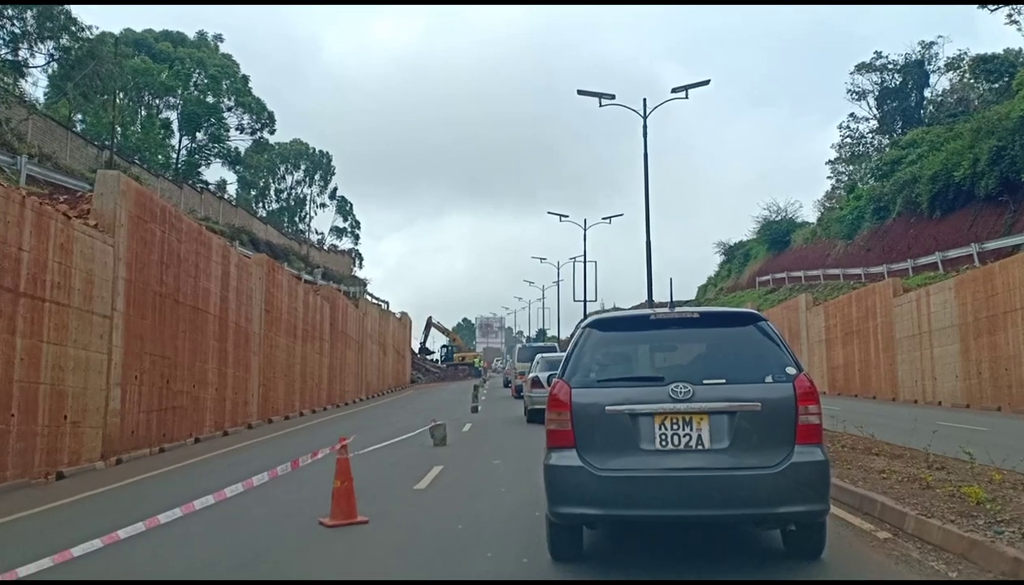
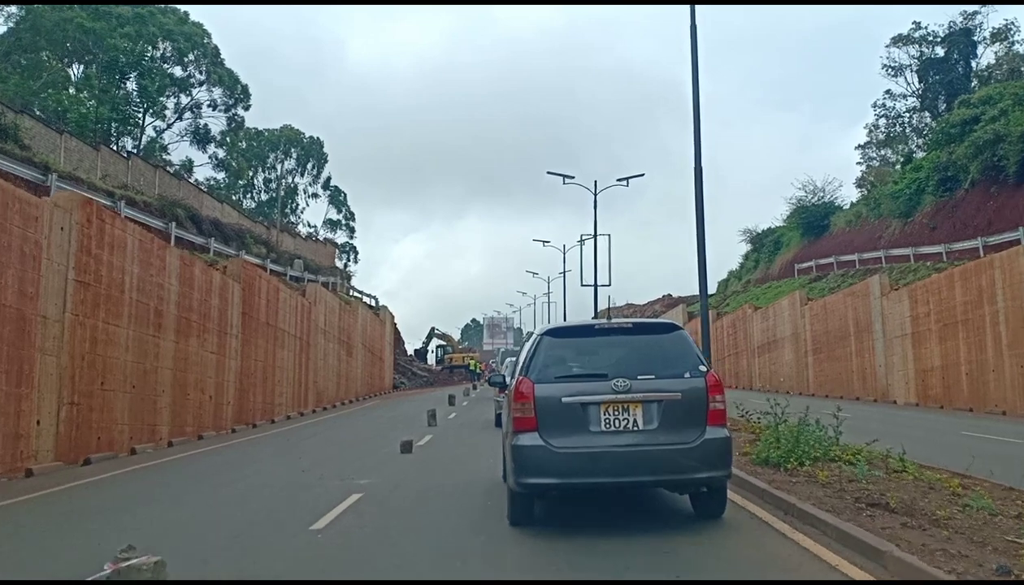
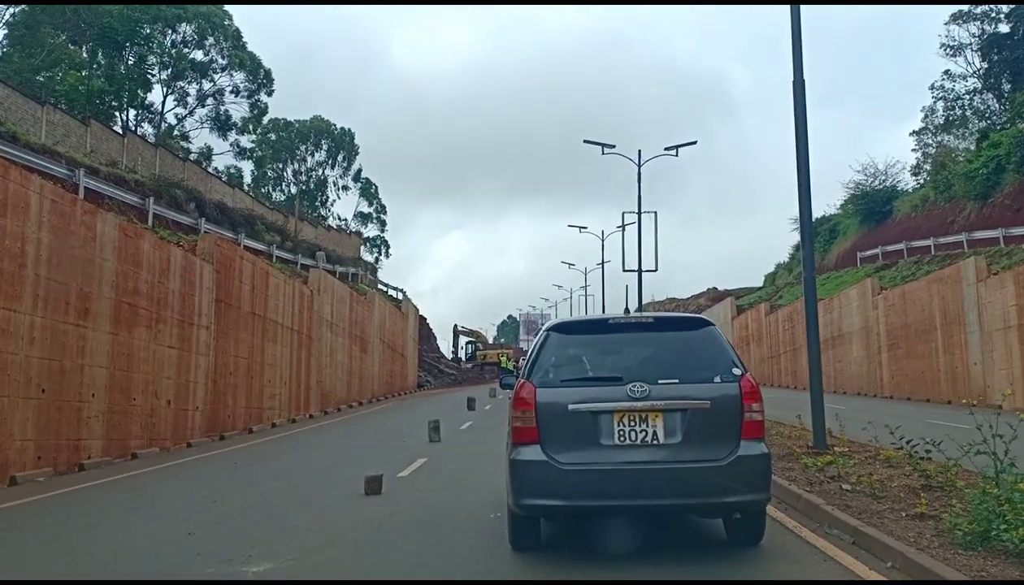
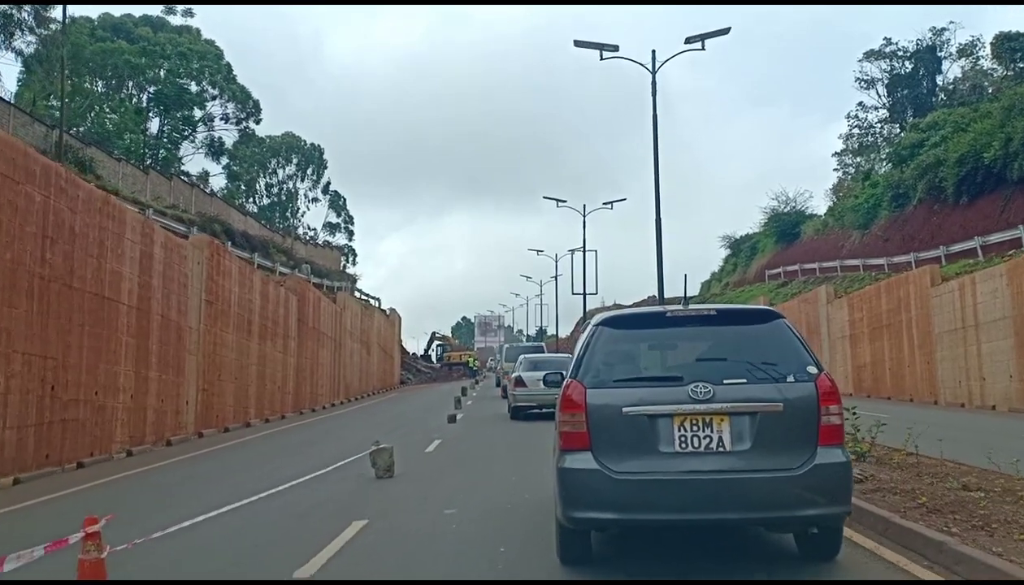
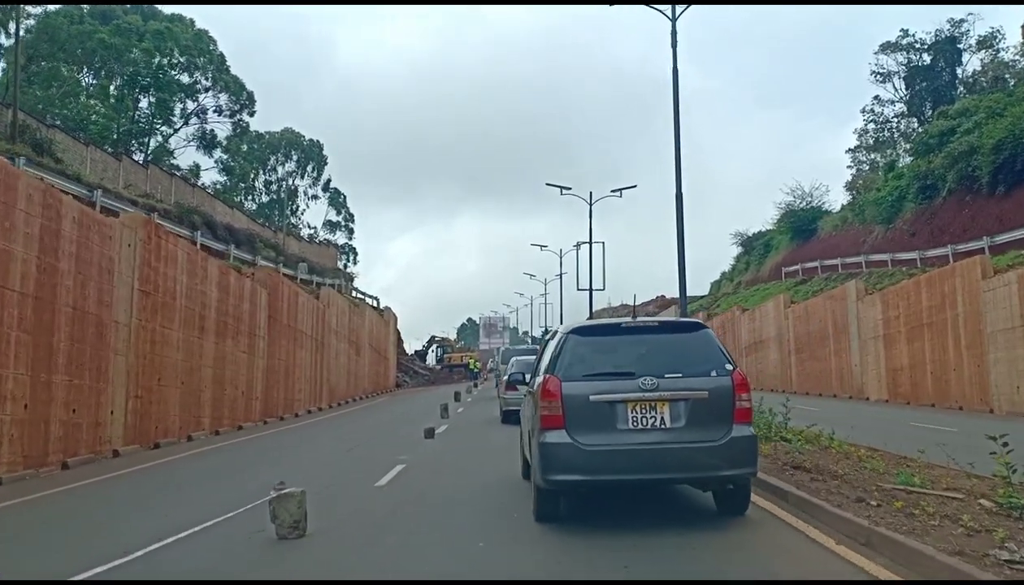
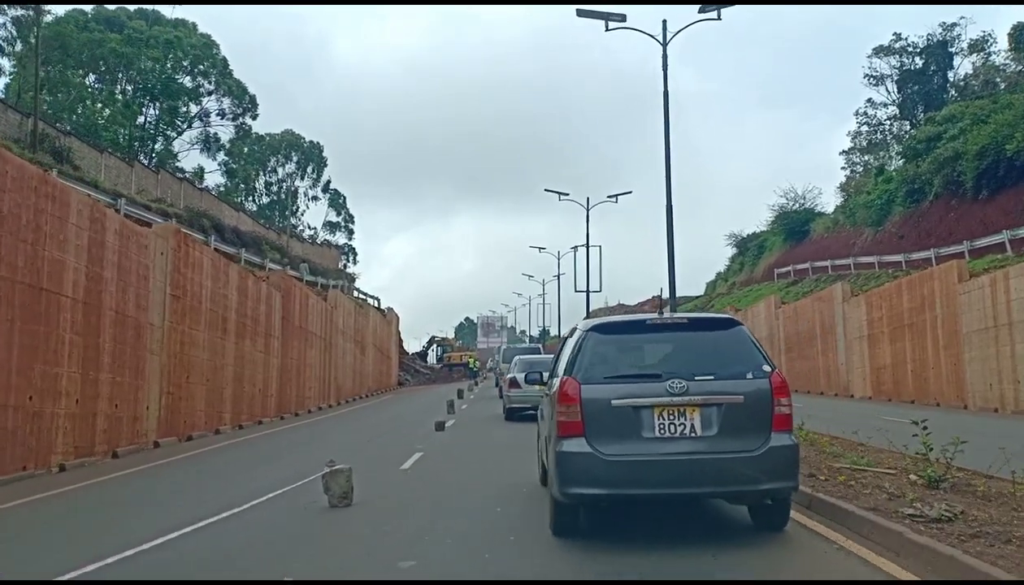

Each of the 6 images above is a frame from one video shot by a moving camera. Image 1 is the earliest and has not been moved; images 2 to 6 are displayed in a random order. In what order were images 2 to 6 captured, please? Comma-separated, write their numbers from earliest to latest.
4, 6, 5, 2, 3
